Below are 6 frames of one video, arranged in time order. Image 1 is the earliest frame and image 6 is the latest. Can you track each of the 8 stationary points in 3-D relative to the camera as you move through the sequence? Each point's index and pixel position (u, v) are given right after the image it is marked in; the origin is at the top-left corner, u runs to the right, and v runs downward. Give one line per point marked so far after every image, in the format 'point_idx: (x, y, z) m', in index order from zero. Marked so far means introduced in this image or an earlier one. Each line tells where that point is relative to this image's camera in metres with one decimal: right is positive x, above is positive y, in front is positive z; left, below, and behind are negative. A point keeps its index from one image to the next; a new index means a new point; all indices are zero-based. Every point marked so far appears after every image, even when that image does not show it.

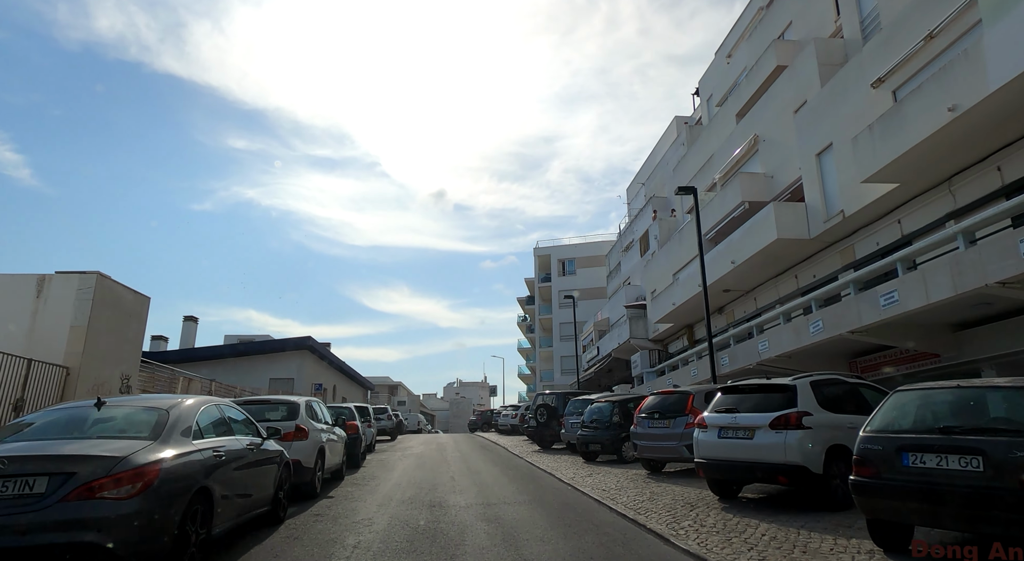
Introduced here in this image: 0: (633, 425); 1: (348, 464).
0: (+2.0, -2.5, +10.1) m
1: (-3.4, -3.8, +12.4) m
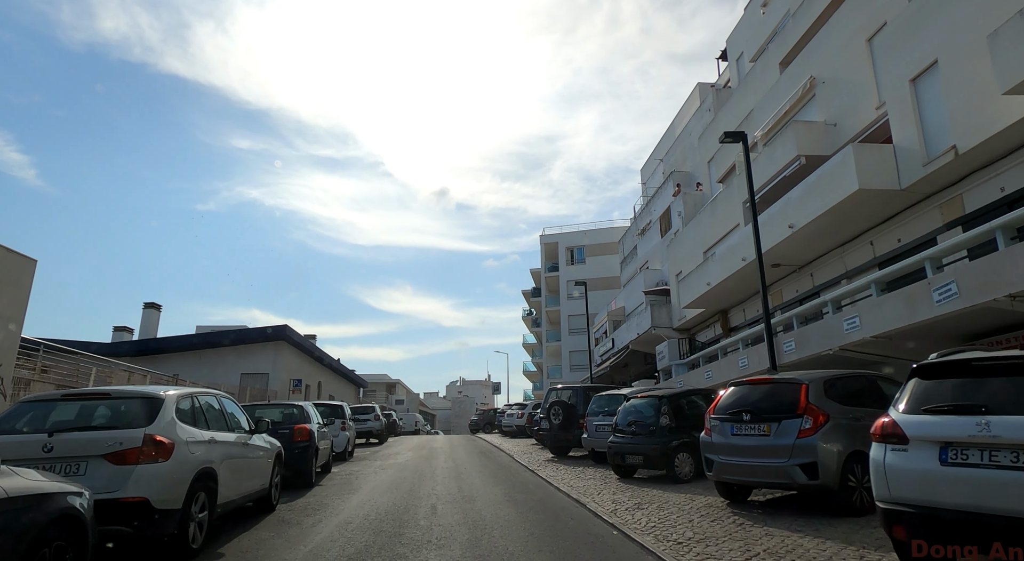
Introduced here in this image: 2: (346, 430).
0: (+2.2, -1.7, +6.8) m
1: (-3.3, -3.1, +9.1) m
2: (-4.3, -3.8, +15.2) m
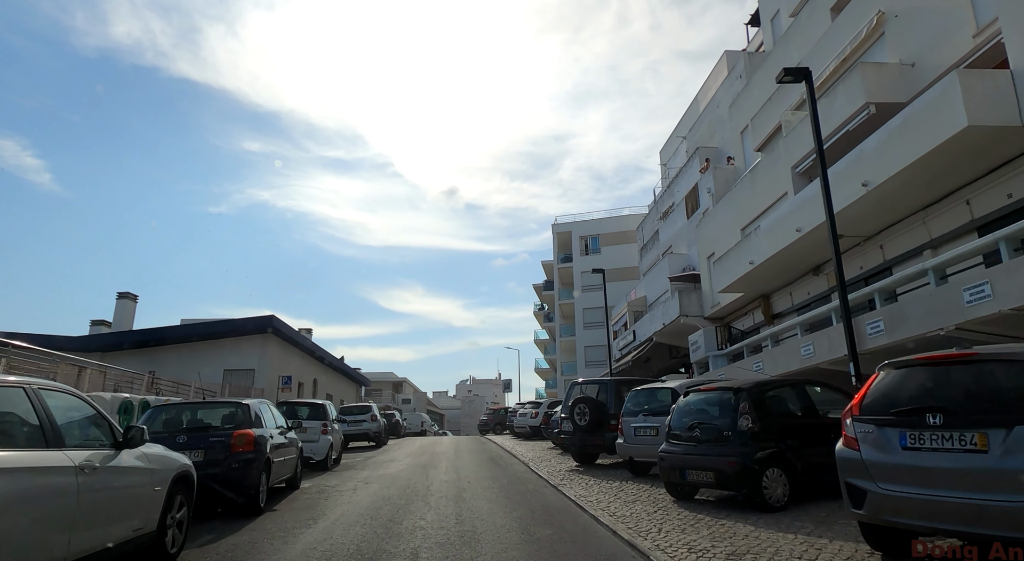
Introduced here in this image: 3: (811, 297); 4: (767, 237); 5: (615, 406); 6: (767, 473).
0: (+2.3, -1.2, +4.2) m
1: (-3.1, -2.6, +6.7) m
2: (-3.9, -3.2, +12.7) m
3: (+8.5, -0.5, +16.8) m
4: (+7.0, +1.2, +16.4) m
5: (+1.9, -2.3, +11.2) m
6: (+2.6, -2.0, +6.0) m
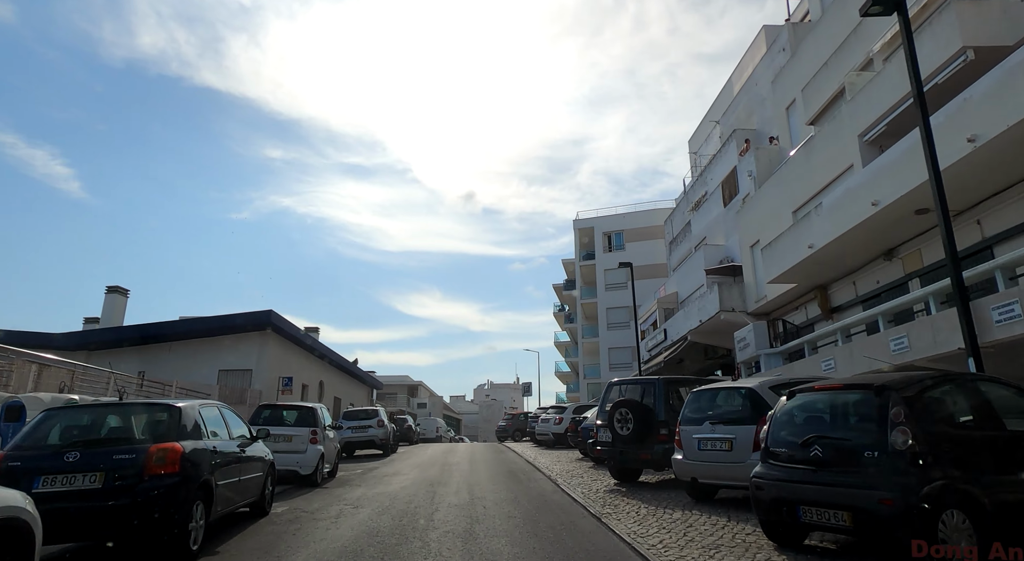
0: (+2.5, -0.8, +2.1) m
1: (-2.8, -2.2, +4.7) m
2: (-3.5, -2.9, +10.8) m
3: (+9.0, -0.1, +14.5) m
4: (+7.5, +1.5, +14.1) m
5: (+2.3, -2.0, +9.0) m
6: (+2.8, -1.6, +3.9) m
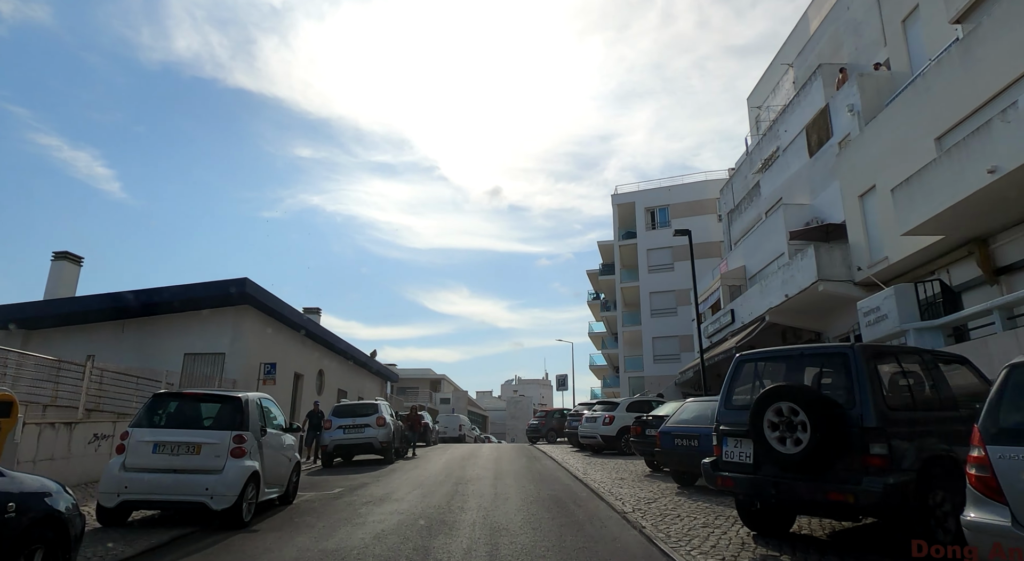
0: (+2.7, +0.2, -2.3) m
1: (-2.5, -1.2, +0.6) m
2: (-3.0, -1.9, +6.7) m
3: (+9.7, +0.9, +9.9) m
4: (+8.2, +2.5, +9.5) m
5: (+2.8, -1.0, +4.7) m
6: (+3.1, -0.6, -0.5) m
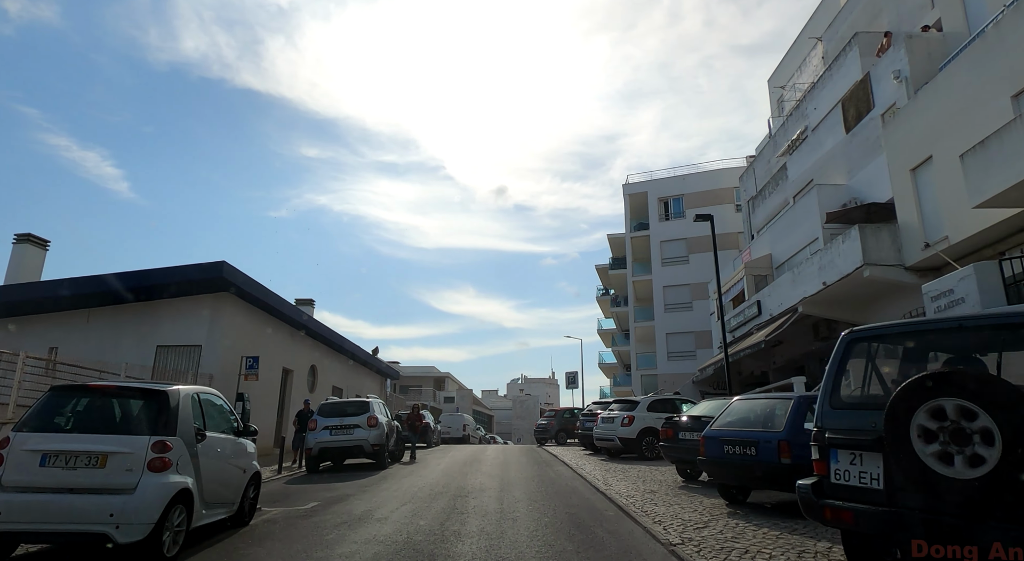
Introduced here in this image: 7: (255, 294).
0: (+2.7, +0.5, -3.9) m
1: (-2.5, -0.9, -1.0) m
2: (-2.9, -1.6, +5.1) m
3: (+9.9, +1.2, +8.1) m
4: (+8.3, +2.9, +7.8) m
5: (+2.9, -0.6, +3.0) m
6: (+3.1, -0.2, -2.1) m
7: (-6.8, -0.4, +16.0) m
